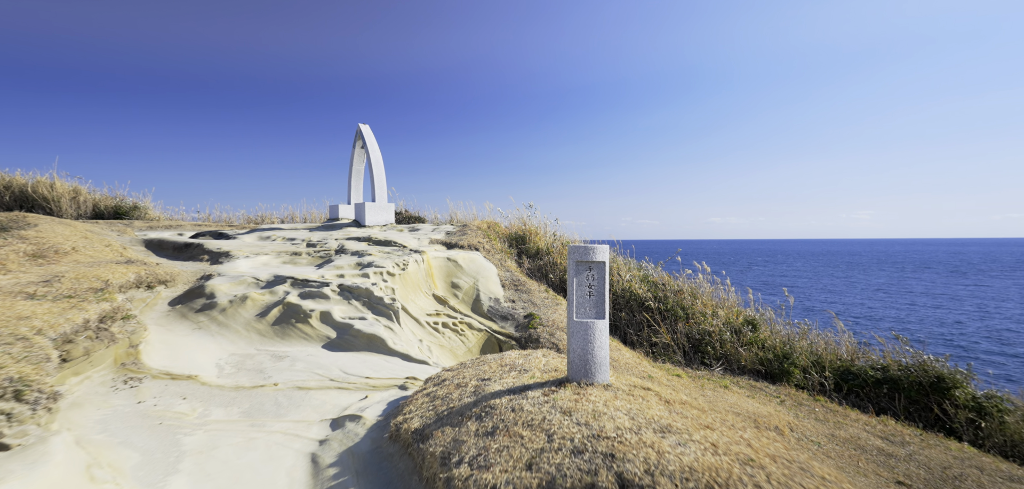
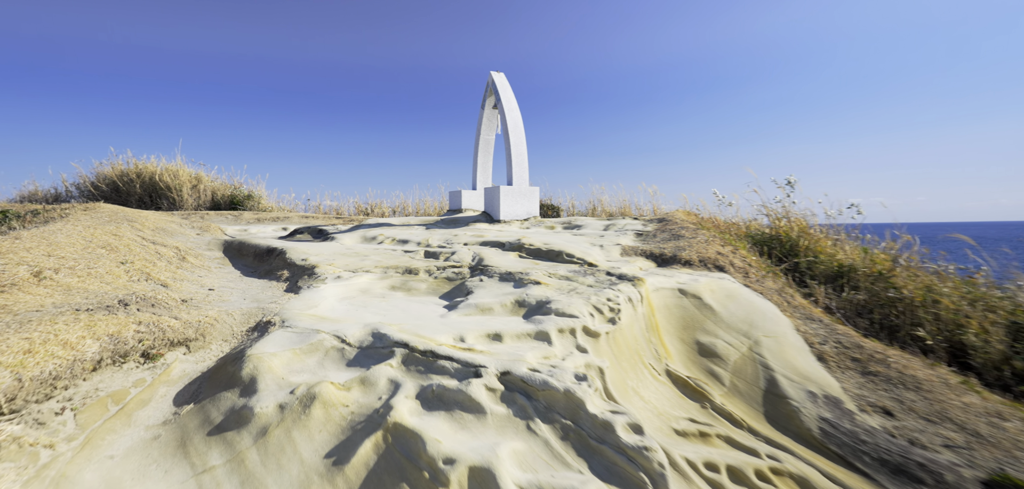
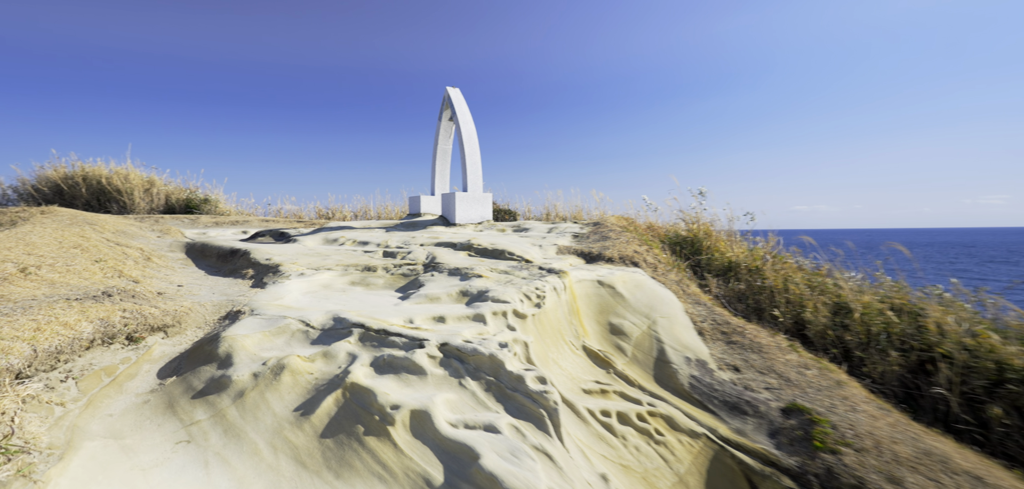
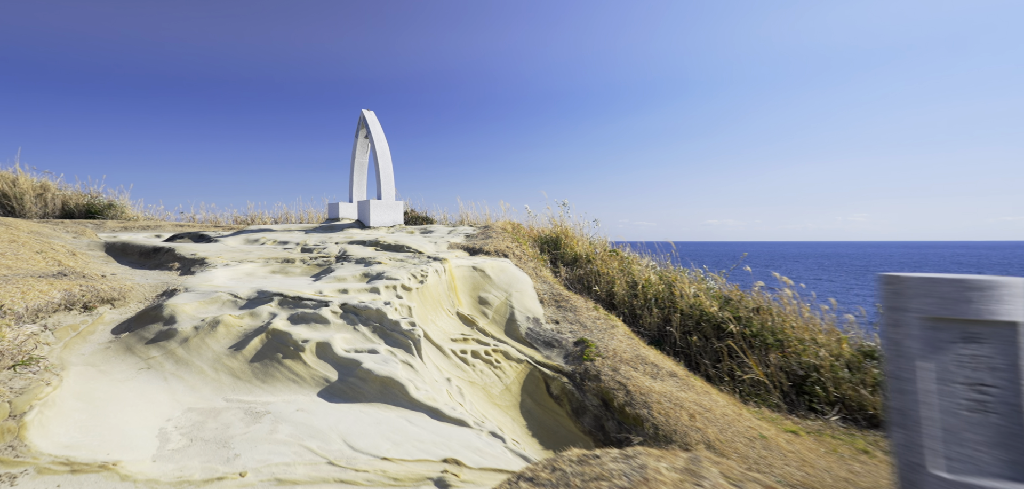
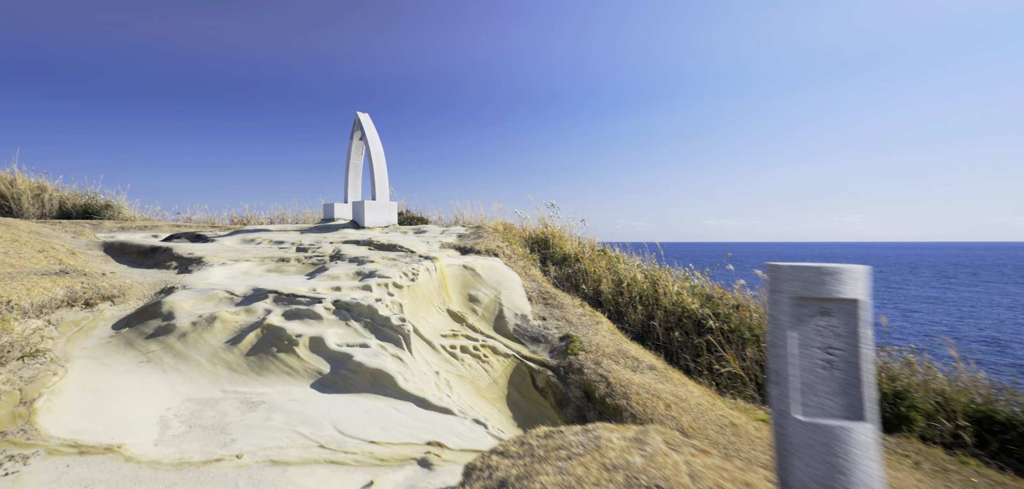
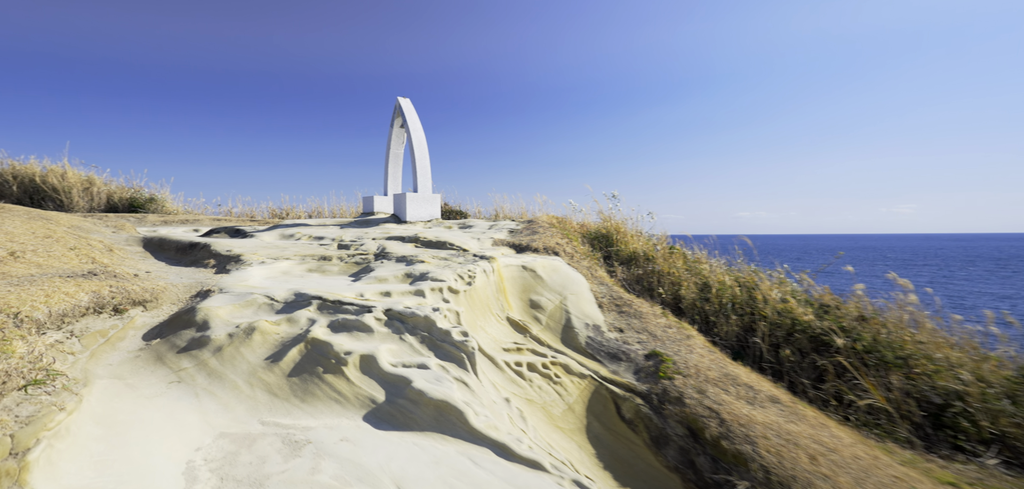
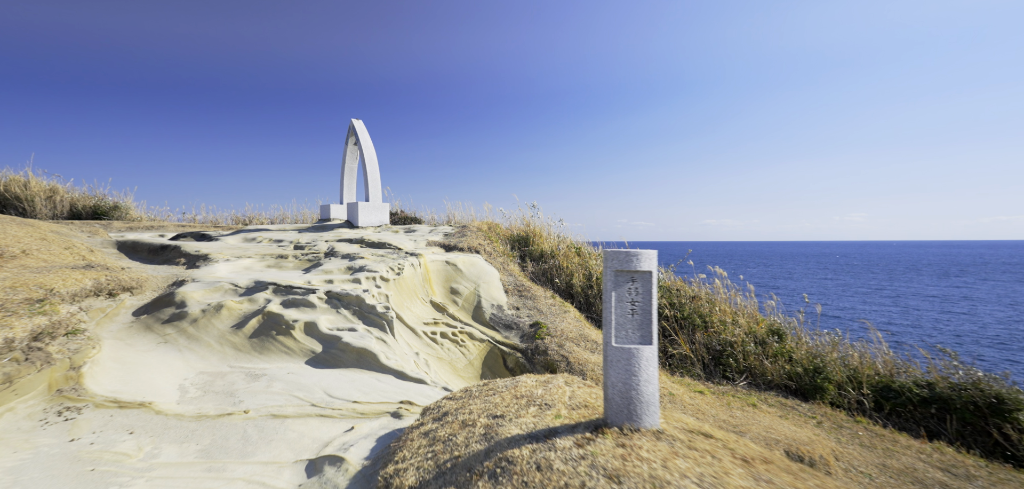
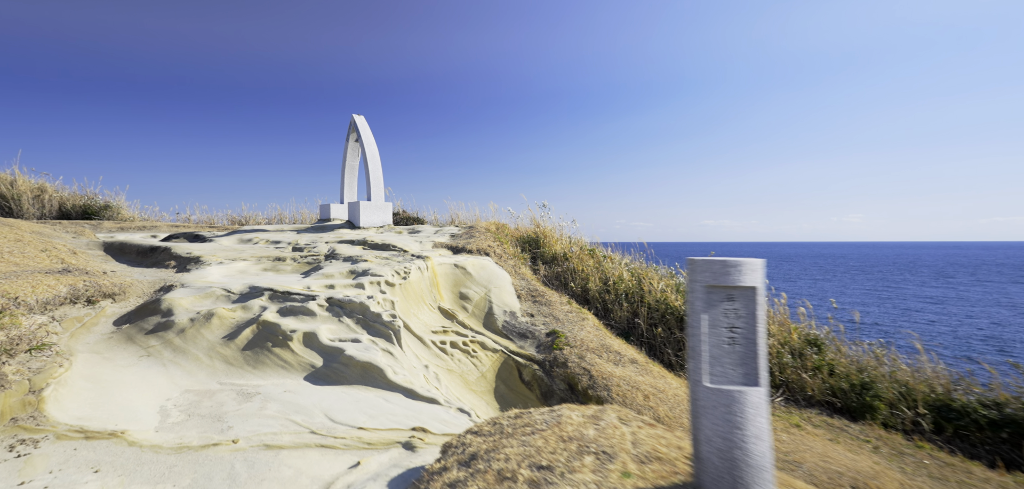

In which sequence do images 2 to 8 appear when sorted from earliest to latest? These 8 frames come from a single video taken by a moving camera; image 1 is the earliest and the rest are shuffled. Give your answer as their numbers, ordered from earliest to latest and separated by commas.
7, 8, 5, 4, 6, 3, 2
